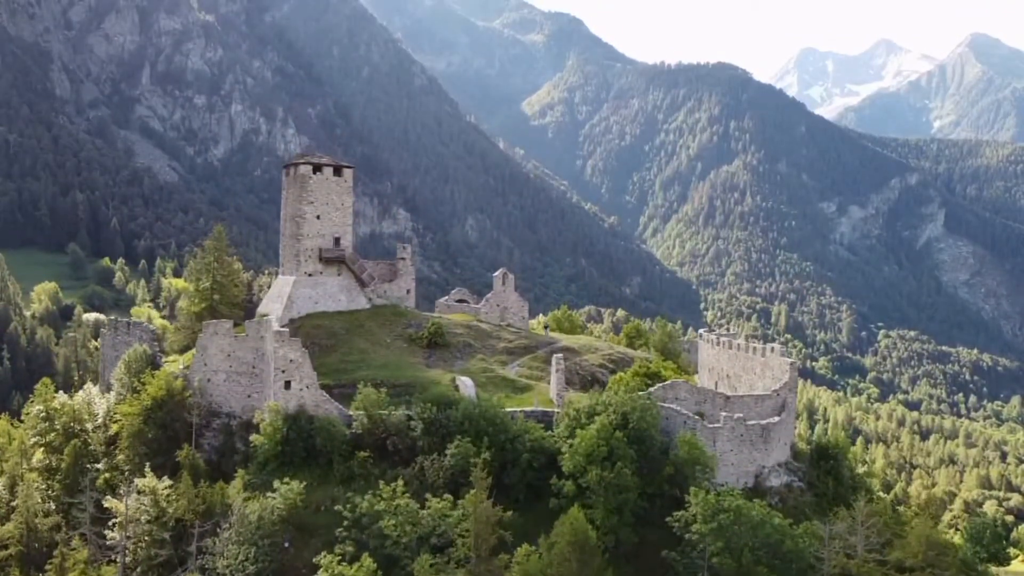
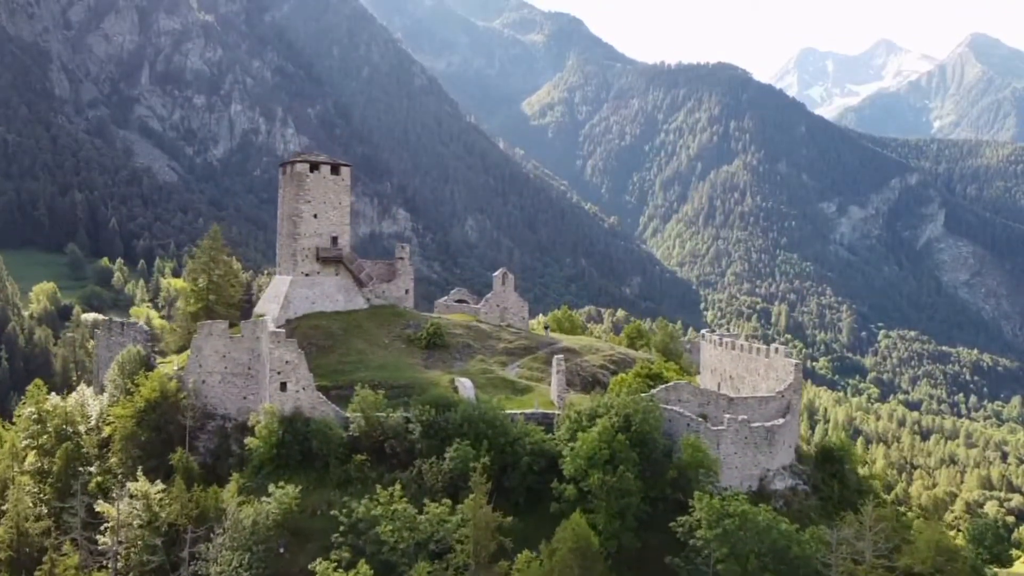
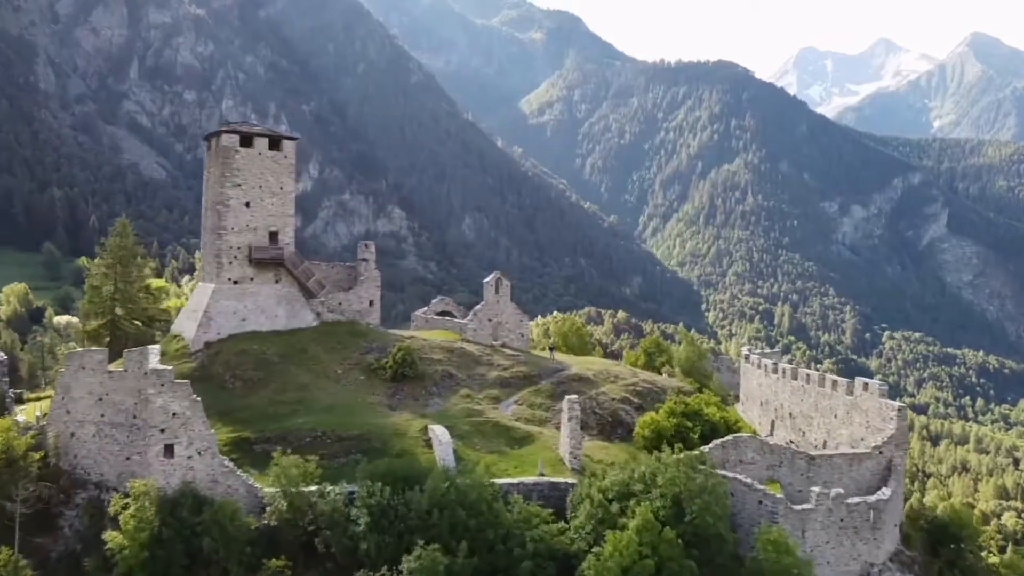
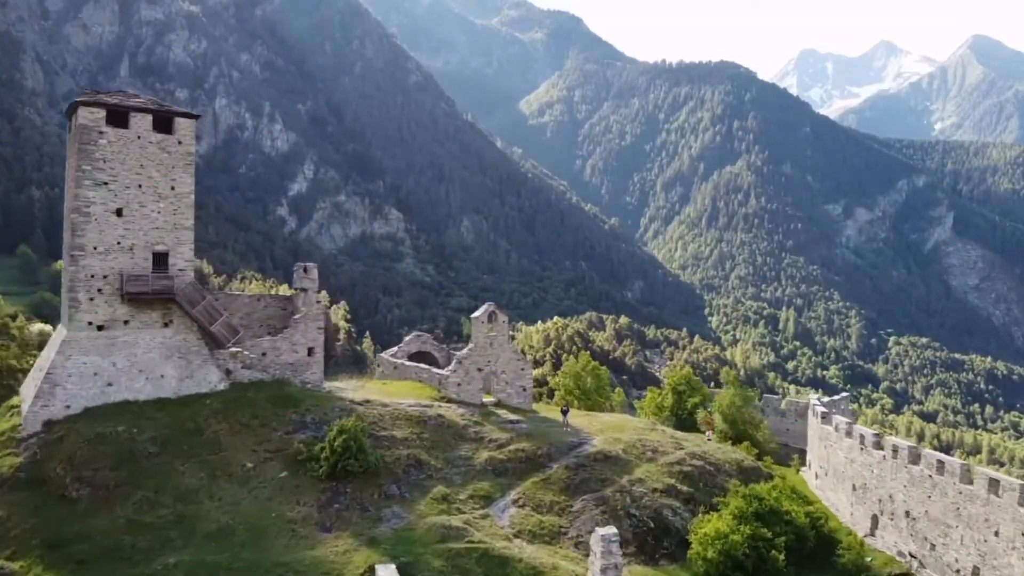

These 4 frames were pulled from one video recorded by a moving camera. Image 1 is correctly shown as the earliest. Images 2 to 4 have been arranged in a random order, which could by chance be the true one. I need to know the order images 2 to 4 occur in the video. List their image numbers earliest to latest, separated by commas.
2, 3, 4
